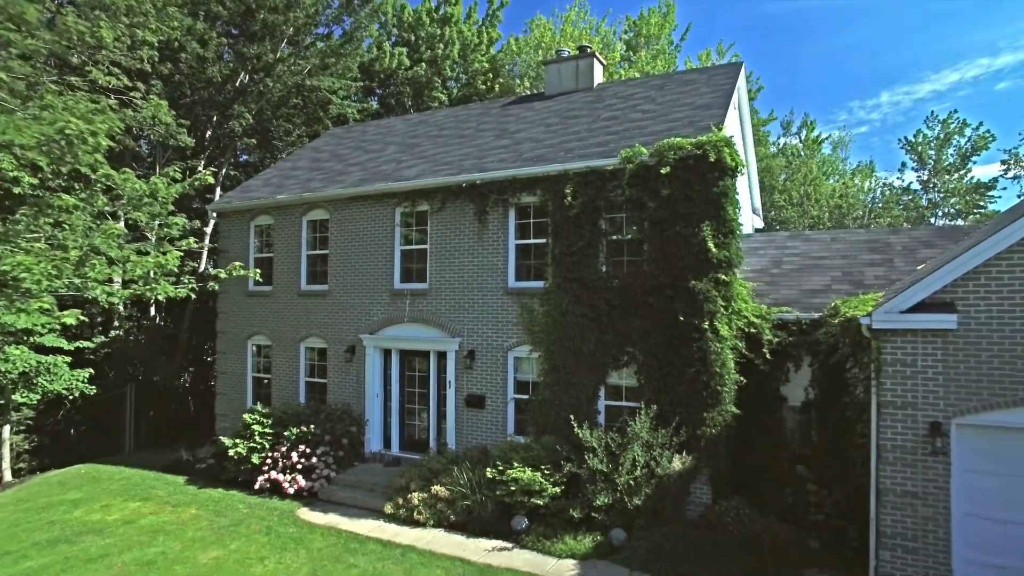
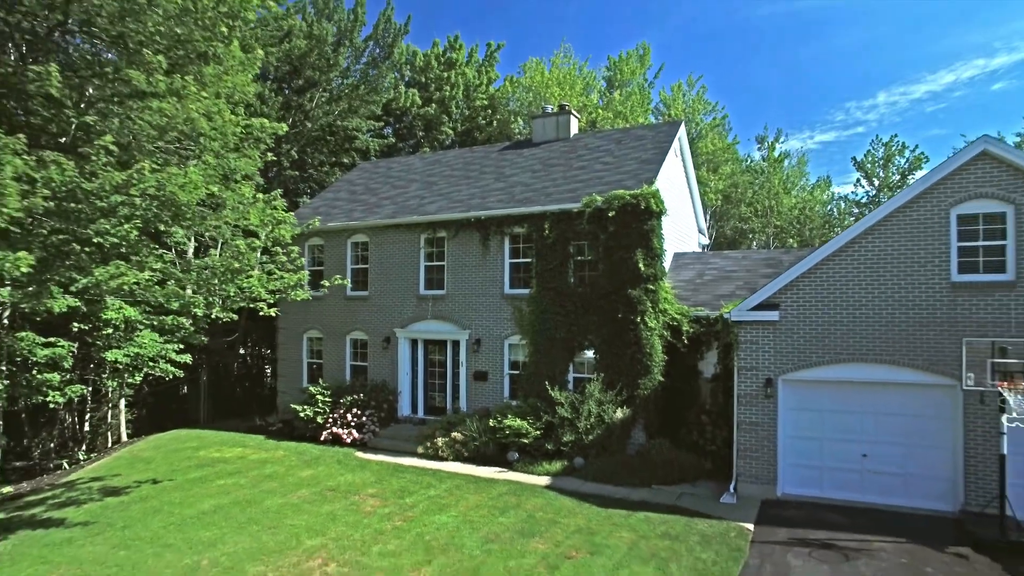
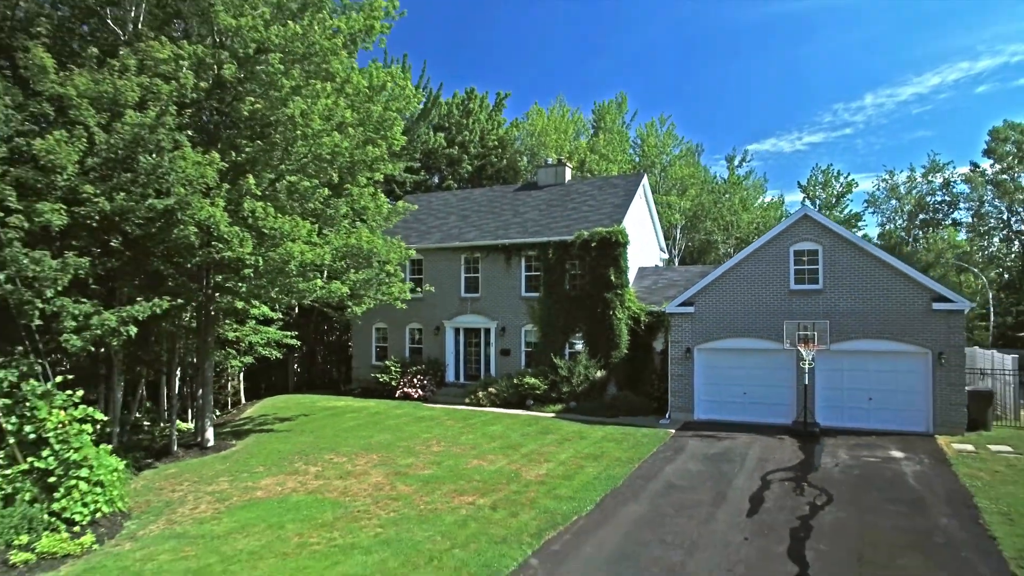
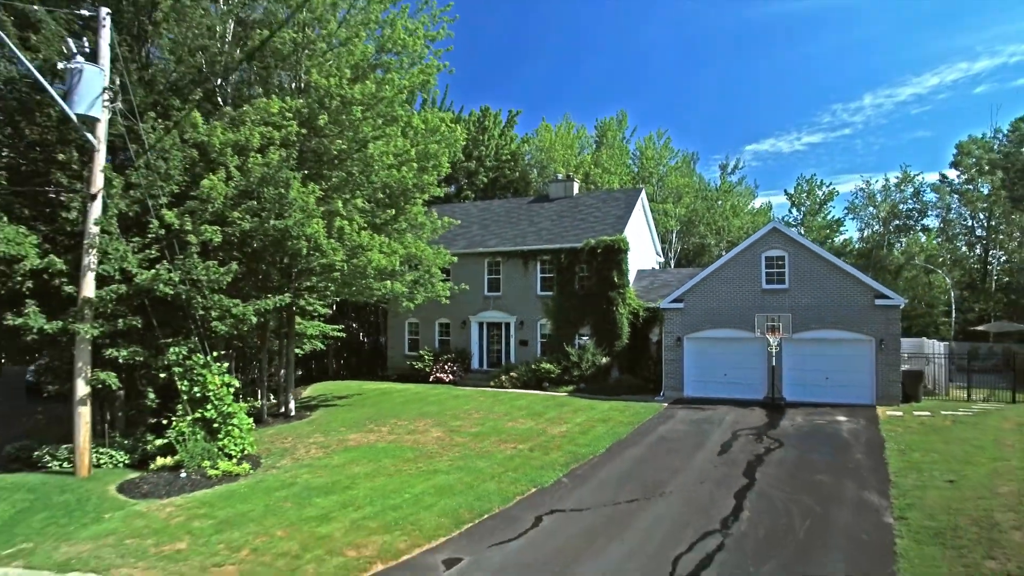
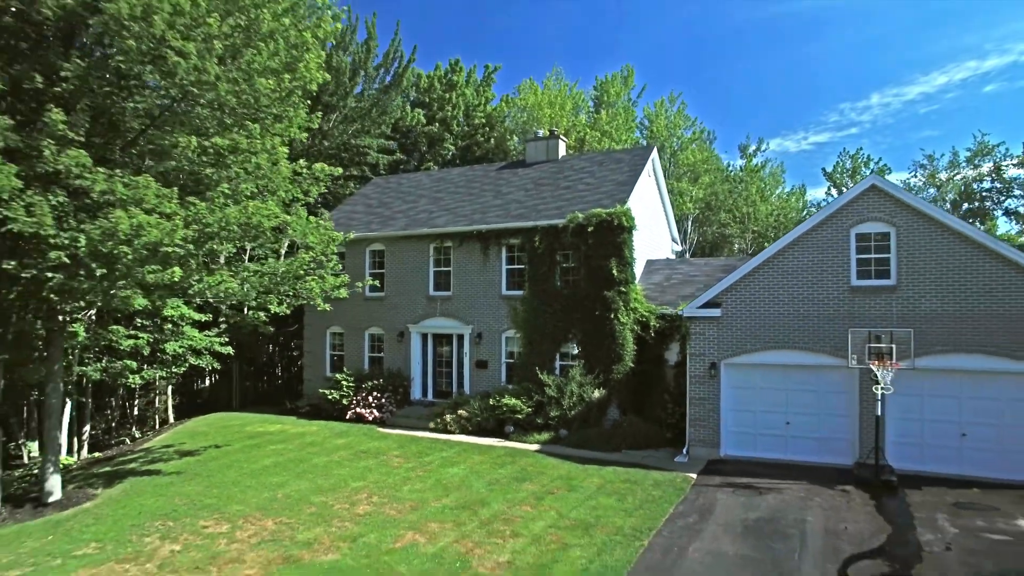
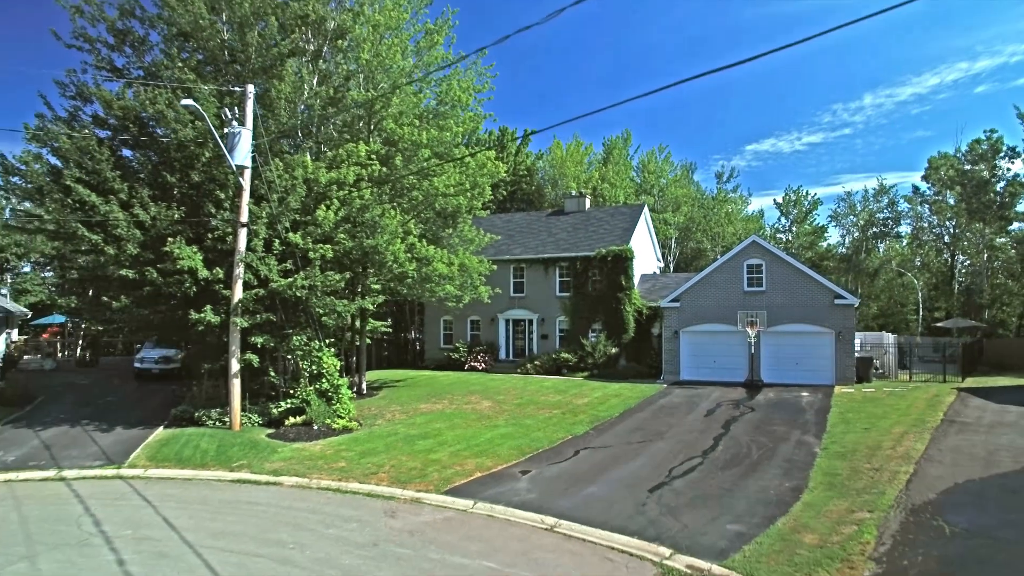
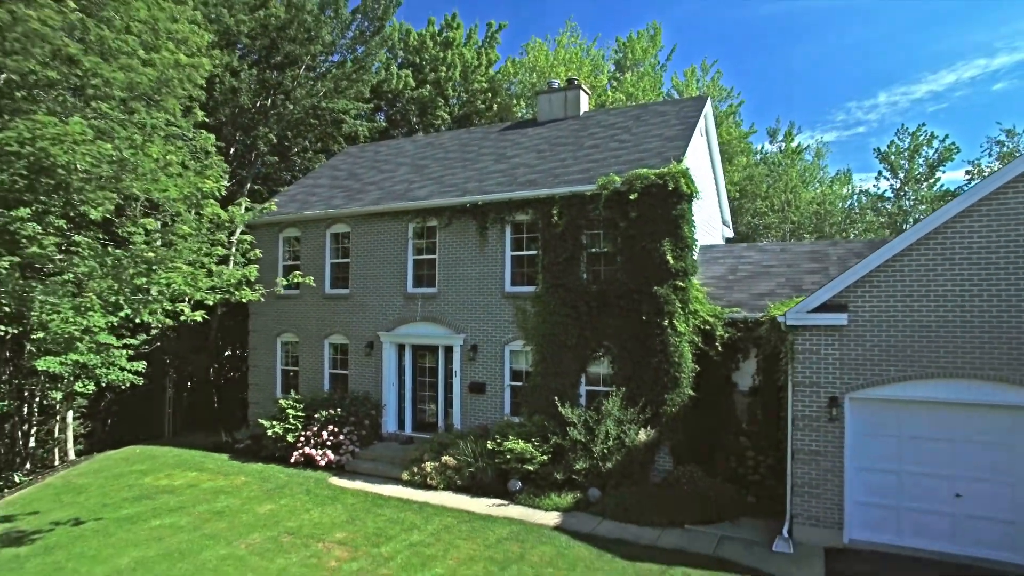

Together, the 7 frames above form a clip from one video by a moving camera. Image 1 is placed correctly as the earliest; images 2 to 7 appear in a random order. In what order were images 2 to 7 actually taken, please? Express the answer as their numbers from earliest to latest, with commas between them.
7, 2, 5, 3, 4, 6
